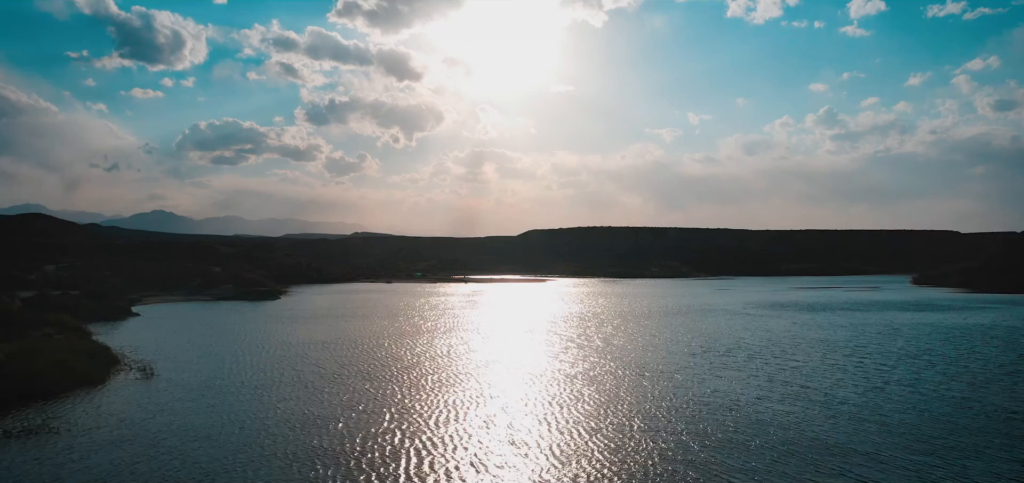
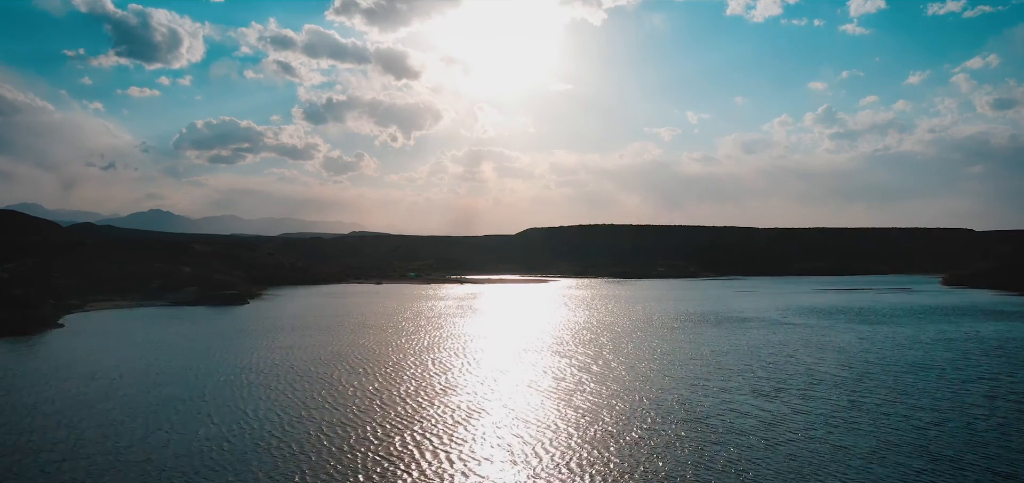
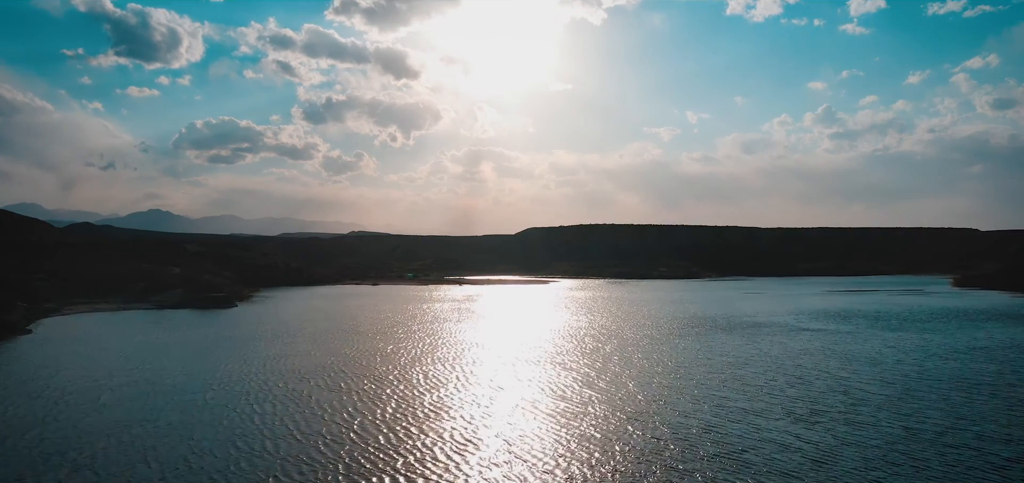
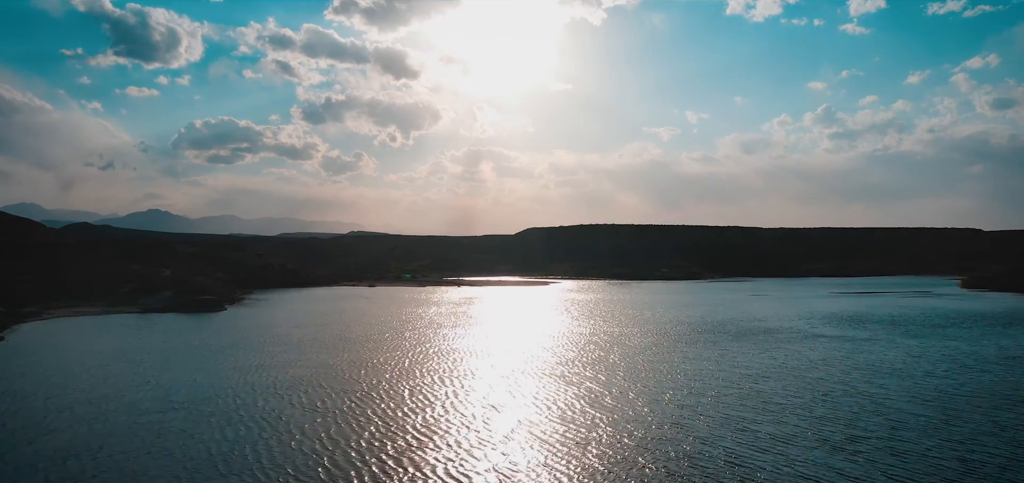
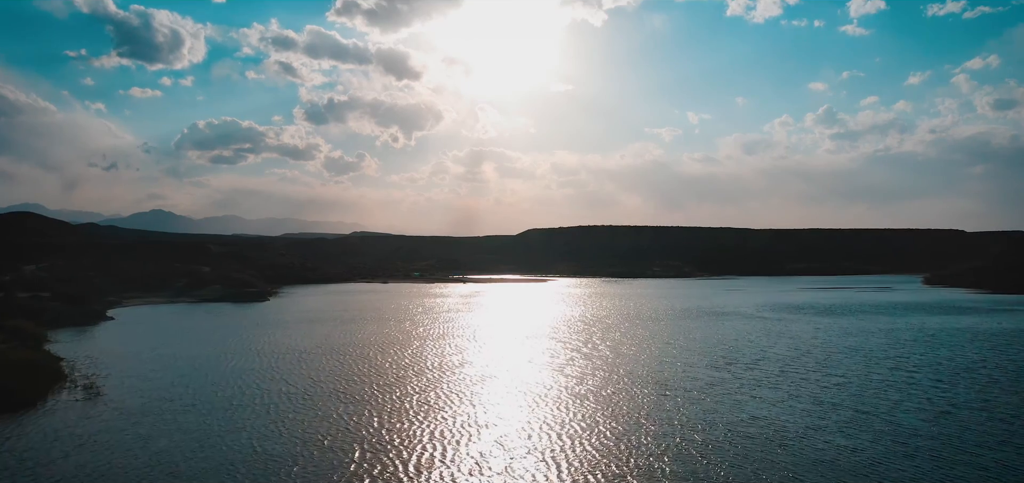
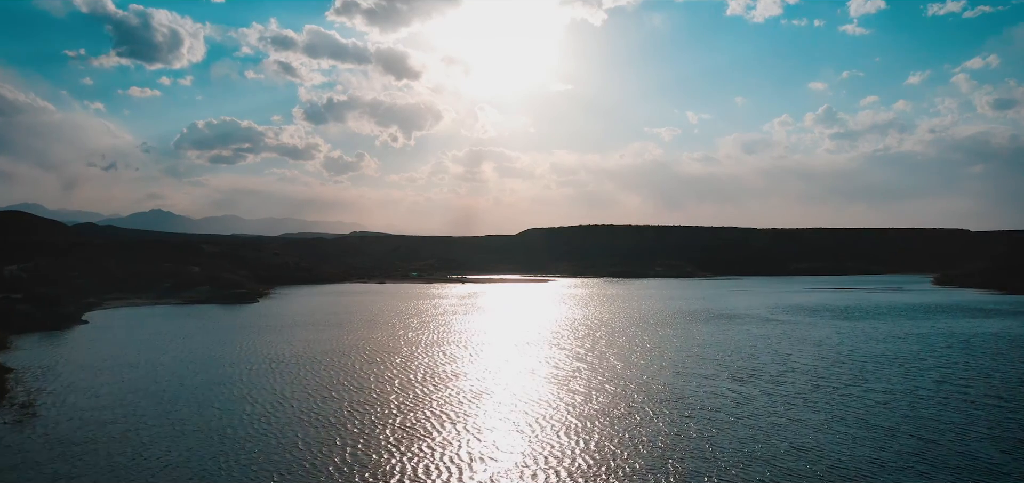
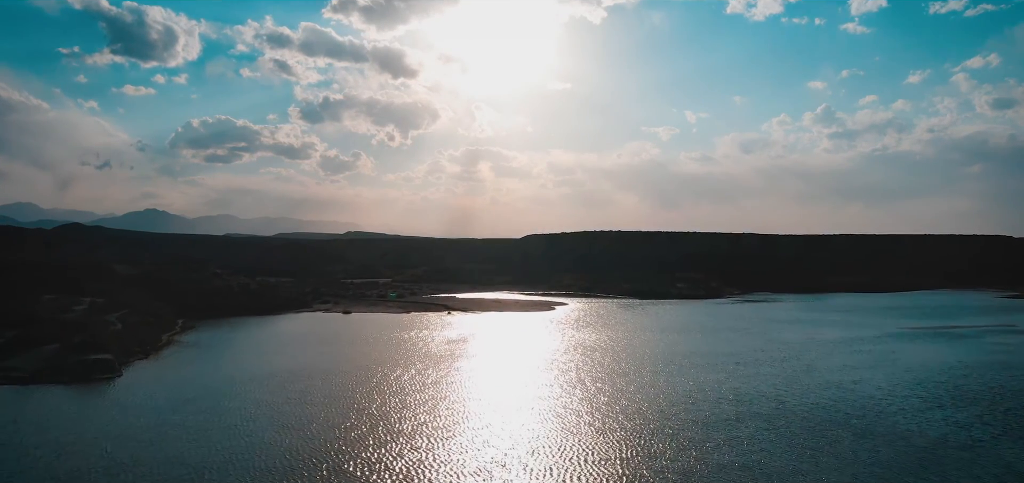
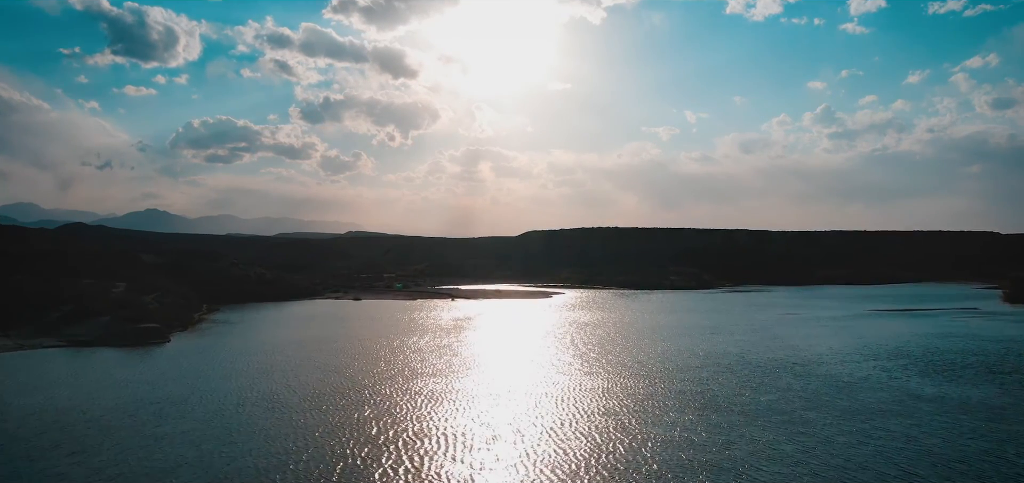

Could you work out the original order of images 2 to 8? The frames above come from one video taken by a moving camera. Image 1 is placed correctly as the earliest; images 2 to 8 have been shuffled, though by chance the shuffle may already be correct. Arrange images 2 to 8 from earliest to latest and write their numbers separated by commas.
5, 6, 2, 3, 4, 8, 7
